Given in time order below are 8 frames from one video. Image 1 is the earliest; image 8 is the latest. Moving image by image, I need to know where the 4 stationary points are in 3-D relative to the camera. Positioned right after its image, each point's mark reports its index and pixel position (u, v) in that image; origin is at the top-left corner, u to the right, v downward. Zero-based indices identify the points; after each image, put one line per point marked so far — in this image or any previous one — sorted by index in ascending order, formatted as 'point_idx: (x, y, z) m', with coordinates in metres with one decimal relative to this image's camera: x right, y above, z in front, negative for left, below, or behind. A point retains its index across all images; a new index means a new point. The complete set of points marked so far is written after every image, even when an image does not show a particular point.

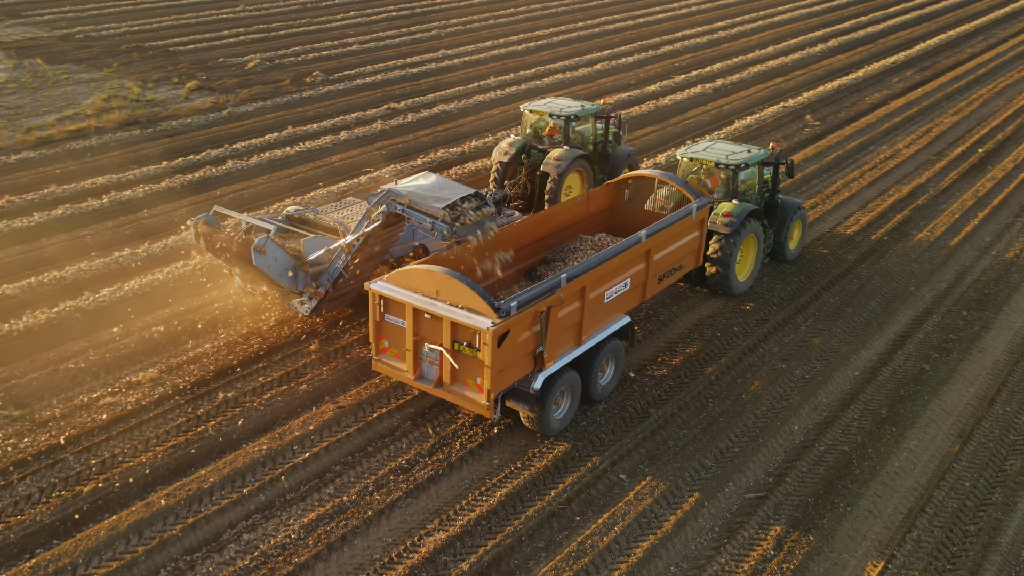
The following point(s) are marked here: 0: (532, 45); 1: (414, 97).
0: (+0.3, +4.7, +19.0) m
1: (-1.5, +2.9, +14.8) m
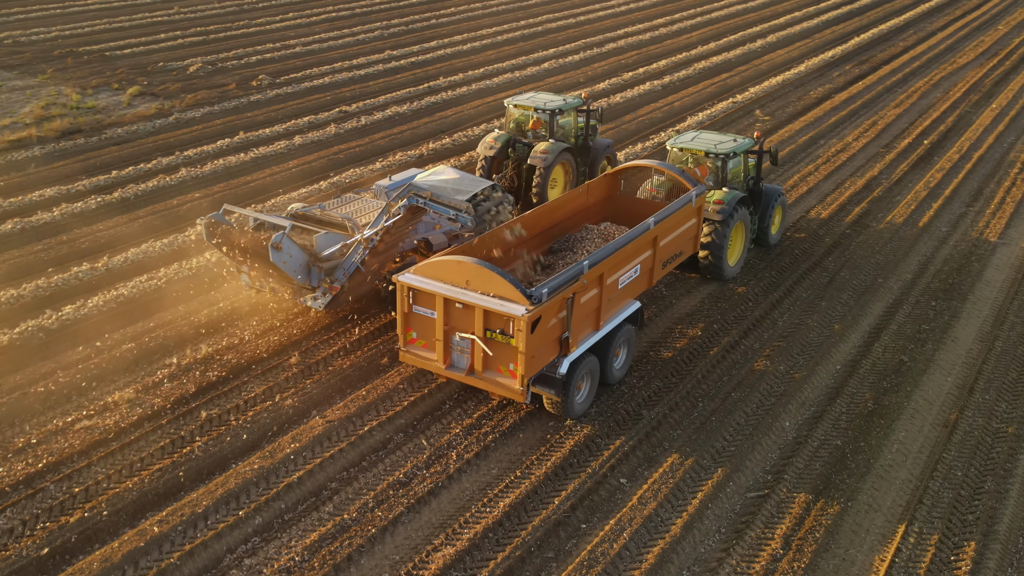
0: (-0.7, +4.7, +18.9) m
1: (-2.2, +2.8, +14.6) m
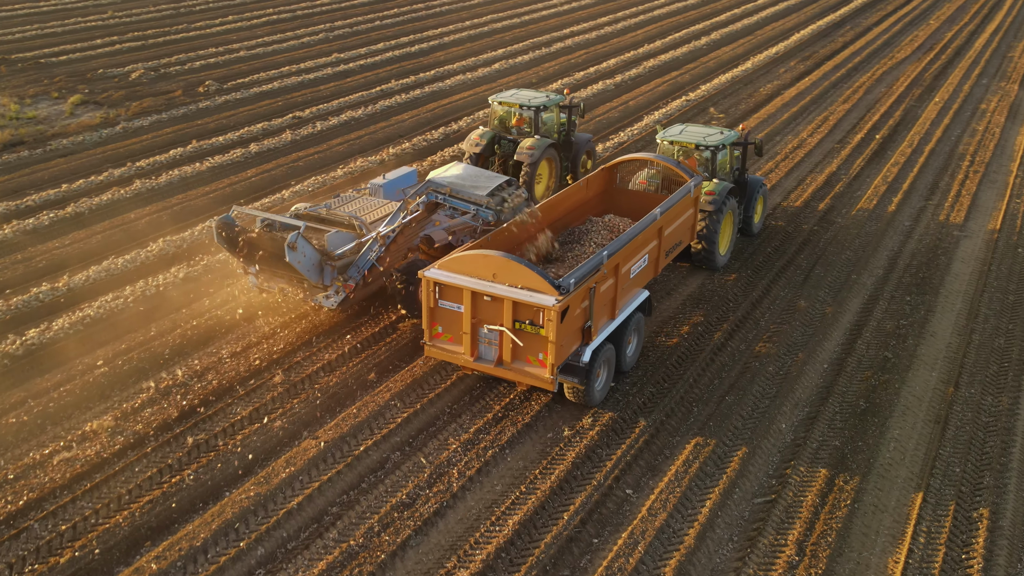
0: (-1.7, +4.6, +18.7) m
1: (-2.8, +2.7, +14.3) m
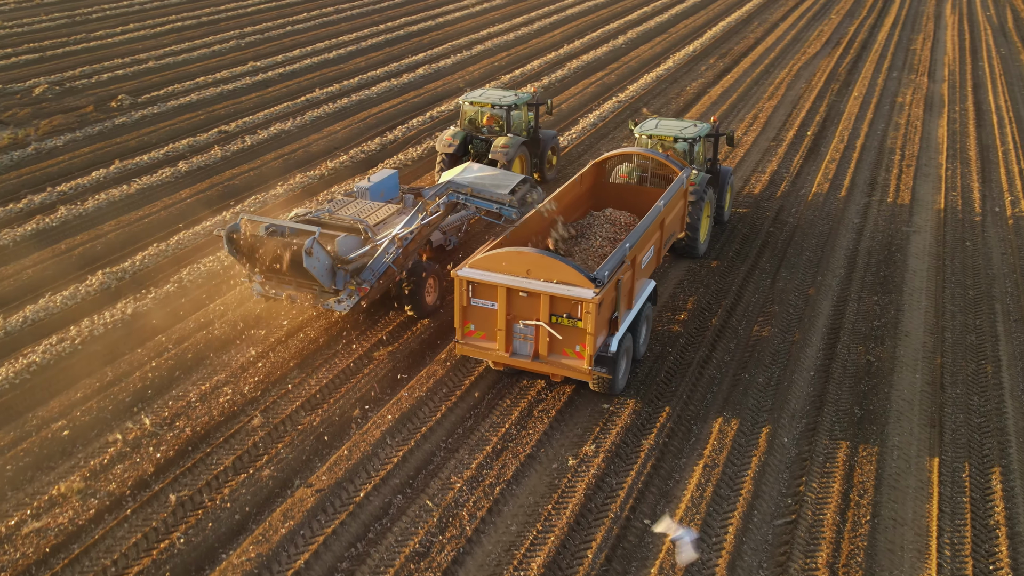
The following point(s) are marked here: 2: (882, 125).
0: (-3.2, +4.4, +18.1) m
1: (-3.8, +2.4, +13.7) m
2: (+5.7, +2.5, +15.0) m
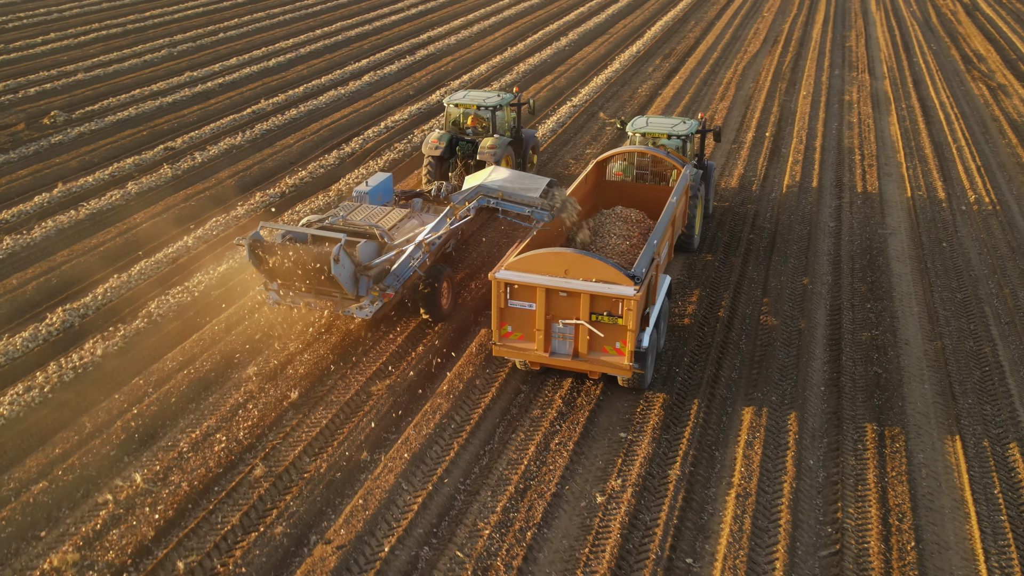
0: (-4.1, +4.1, +17.5) m
1: (-4.3, +2.1, +13.0) m
2: (+5.0, +2.5, +15.0) m
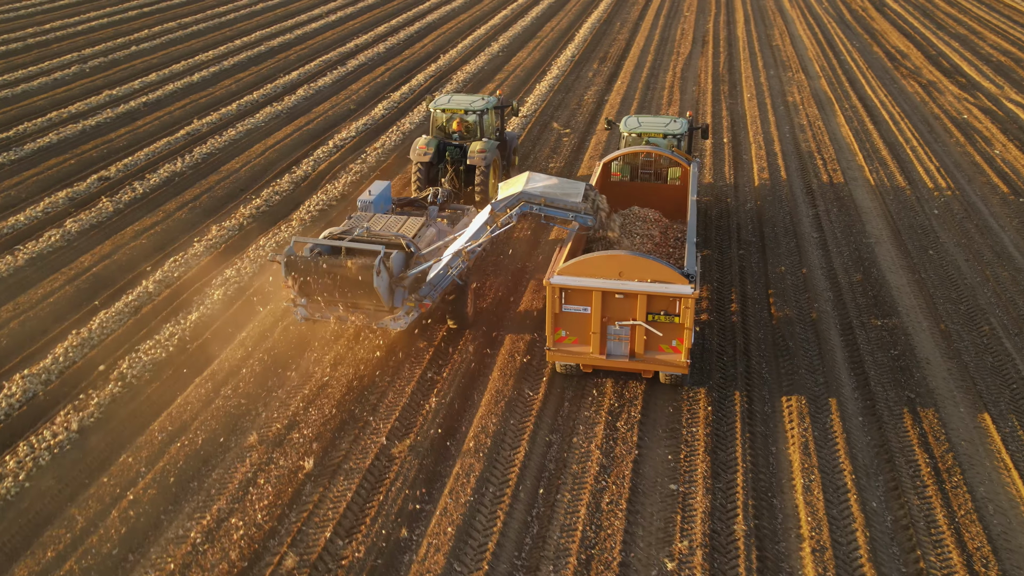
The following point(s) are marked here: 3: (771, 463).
0: (-5.2, +3.6, +16.5) m
1: (-4.8, +1.6, +12.0) m
2: (+4.2, +2.5, +15.0) m
3: (+1.7, -1.1, +6.4) m
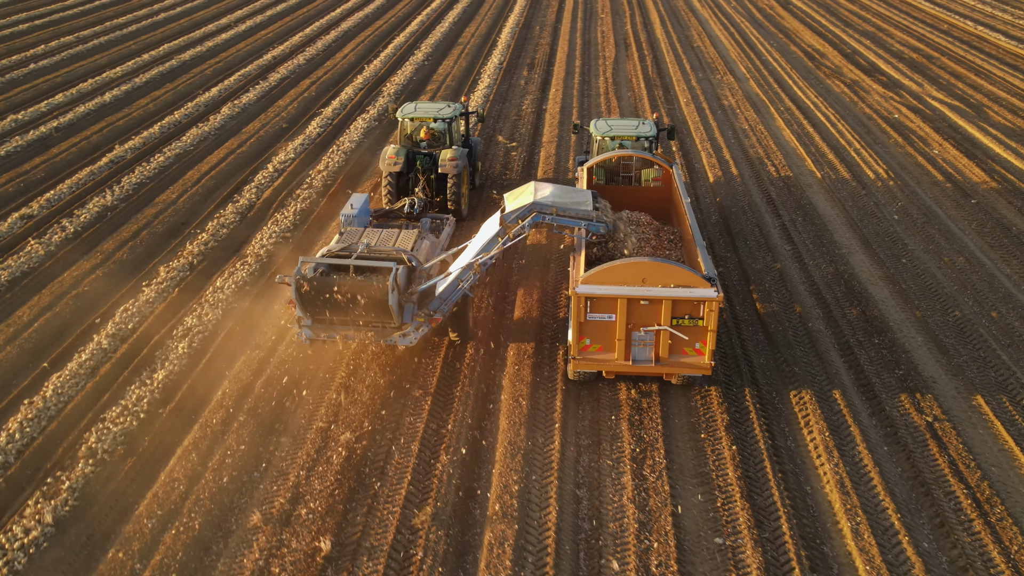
0: (-6.2, +3.0, +15.4) m
1: (-5.3, +1.1, +11.0) m
2: (+3.3, +2.4, +14.9) m
3: (+1.9, -1.3, +6.1) m
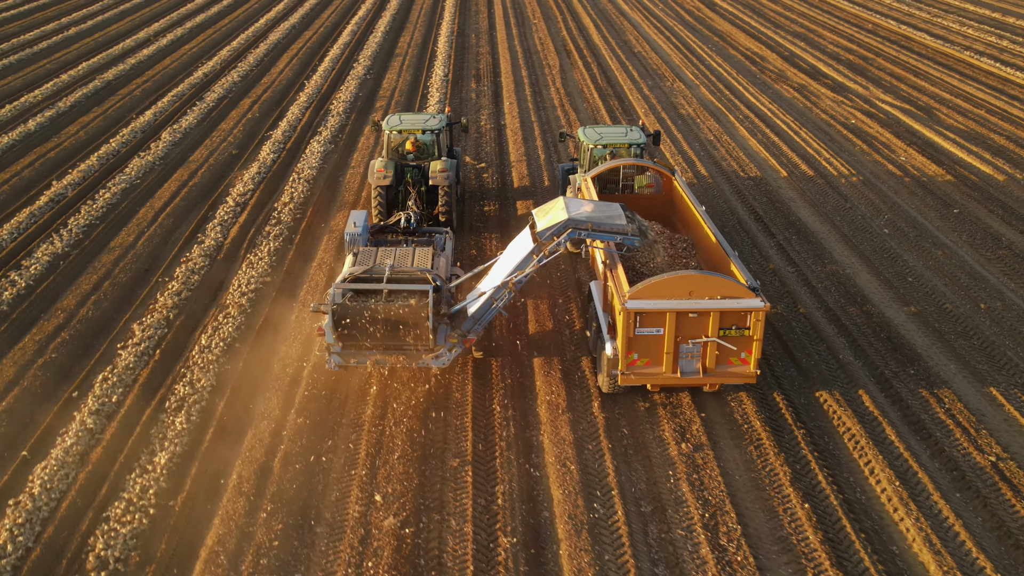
0: (-6.8, +2.4, +14.2) m
1: (-5.4, +0.5, +9.9) m
2: (+2.8, +2.1, +14.6) m
3: (+2.3, -1.6, +5.7) m
